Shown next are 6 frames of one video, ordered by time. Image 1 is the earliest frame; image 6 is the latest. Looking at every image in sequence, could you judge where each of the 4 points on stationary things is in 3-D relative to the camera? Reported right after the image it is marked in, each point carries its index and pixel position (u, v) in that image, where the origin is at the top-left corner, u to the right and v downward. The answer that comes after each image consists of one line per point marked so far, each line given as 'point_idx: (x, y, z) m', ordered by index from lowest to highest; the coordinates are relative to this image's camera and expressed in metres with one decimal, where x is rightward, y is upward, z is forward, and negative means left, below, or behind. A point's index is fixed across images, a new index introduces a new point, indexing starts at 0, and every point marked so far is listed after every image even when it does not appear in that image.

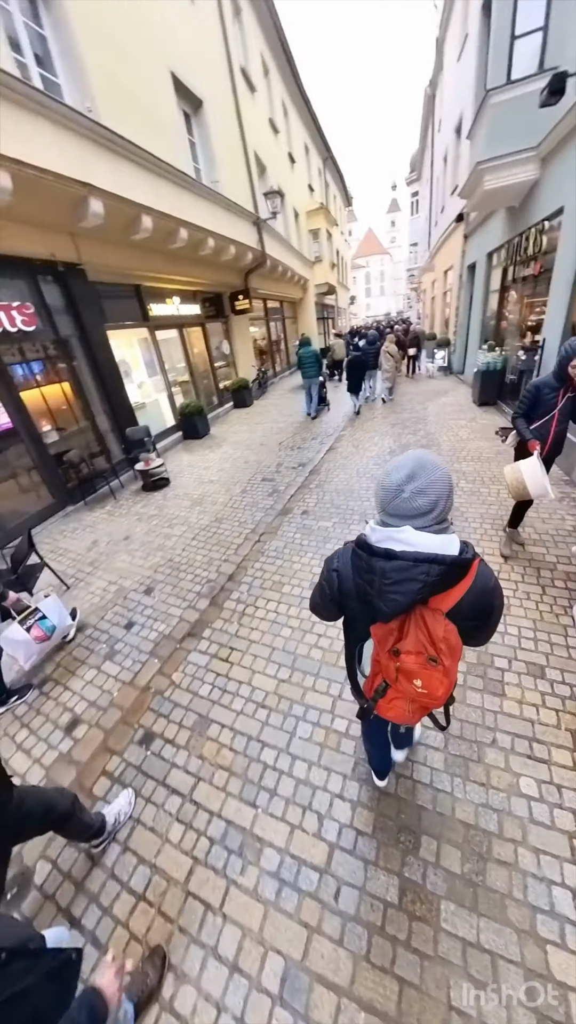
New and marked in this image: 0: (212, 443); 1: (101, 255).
0: (-1.5, +1.4, +7.1) m
1: (-2.8, +3.9, +5.3) m
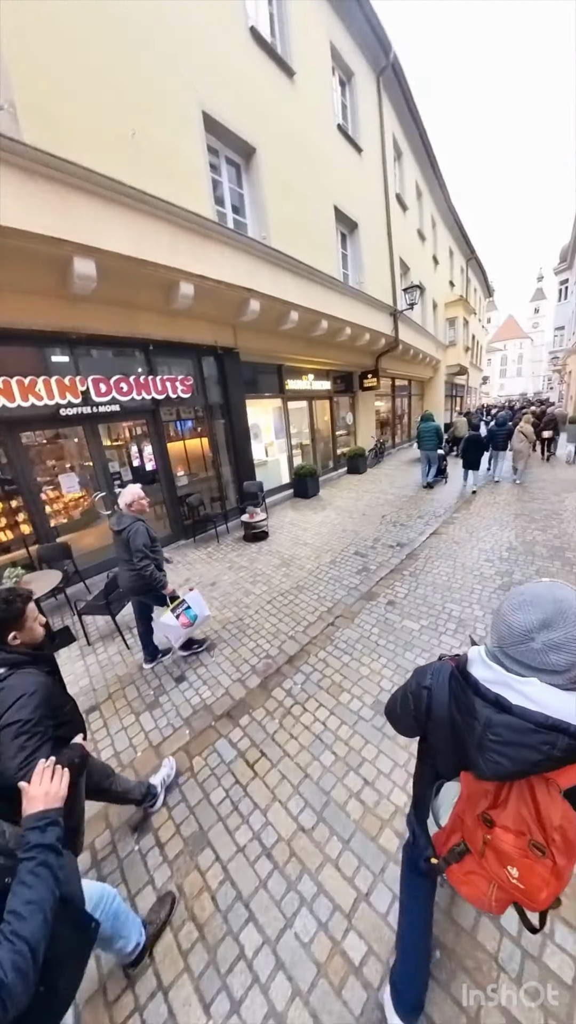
0: (+0.6, +0.2, +7.4) m
1: (-0.6, +3.1, +6.5) m
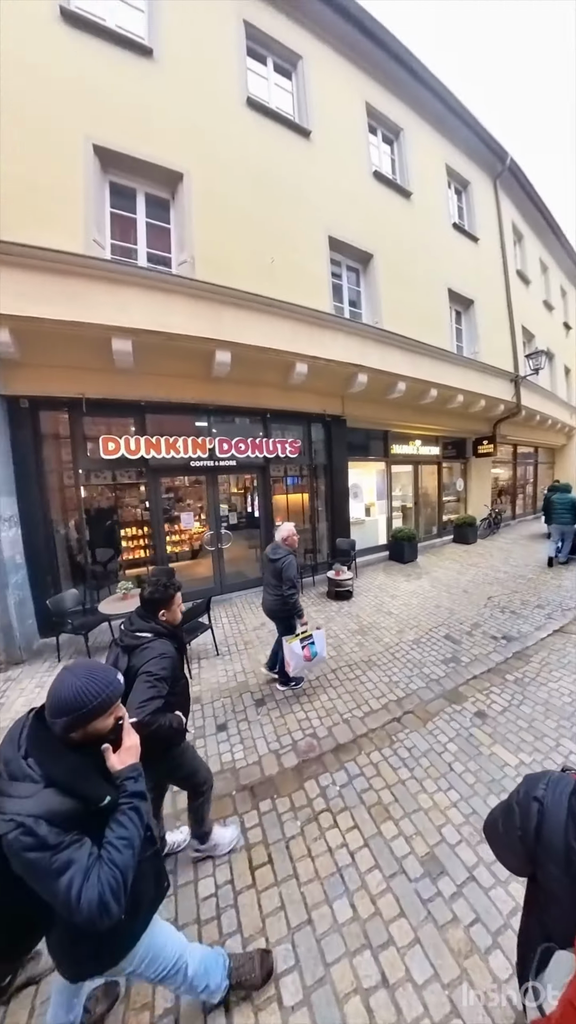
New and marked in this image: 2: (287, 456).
0: (+2.5, -1.1, +6.9) m
1: (+1.4, +2.0, +7.0) m
2: (0.0, +1.0, +6.6) m
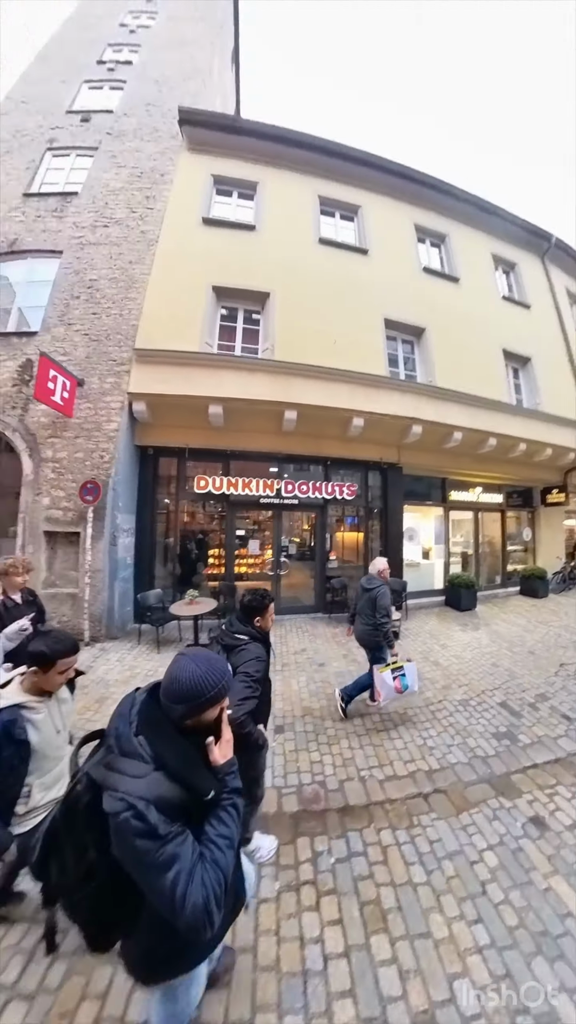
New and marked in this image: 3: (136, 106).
0: (+3.4, -2.0, +6.6) m
1: (+2.8, +1.1, +7.5) m
2: (+1.2, +0.3, +7.4) m
3: (-3.0, +7.8, +6.8) m
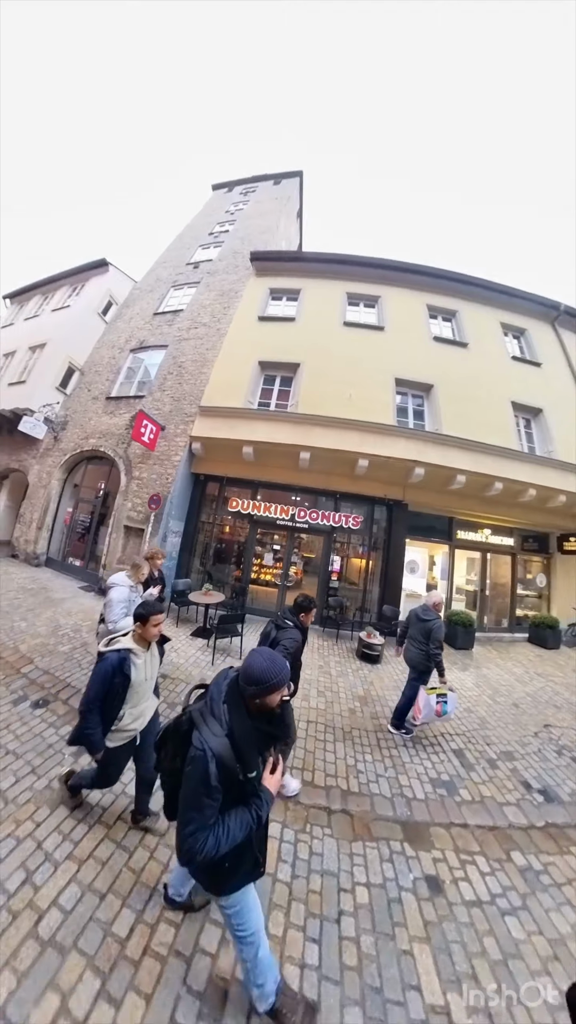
0: (+3.1, -2.6, +6.7) m
1: (+3.1, +0.3, +8.2) m
2: (+1.4, -0.4, +8.5) m
3: (-1.7, +7.5, +10.3) m
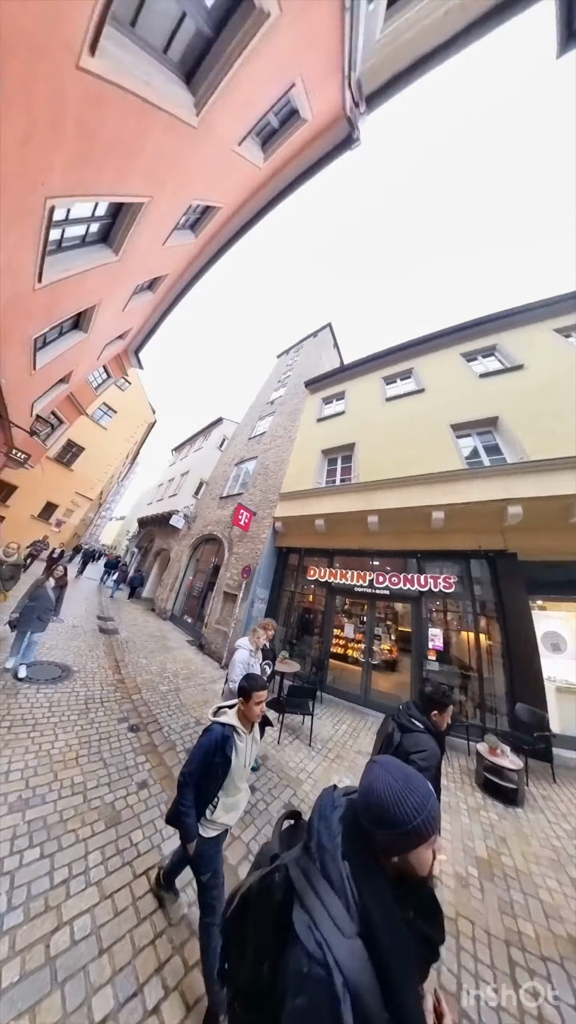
0: (+4.0, -2.7, +4.6) m
1: (+4.4, -0.5, +7.0) m
2: (+3.0, -1.5, +7.5) m
3: (+0.2, +4.5, +13.0) m
